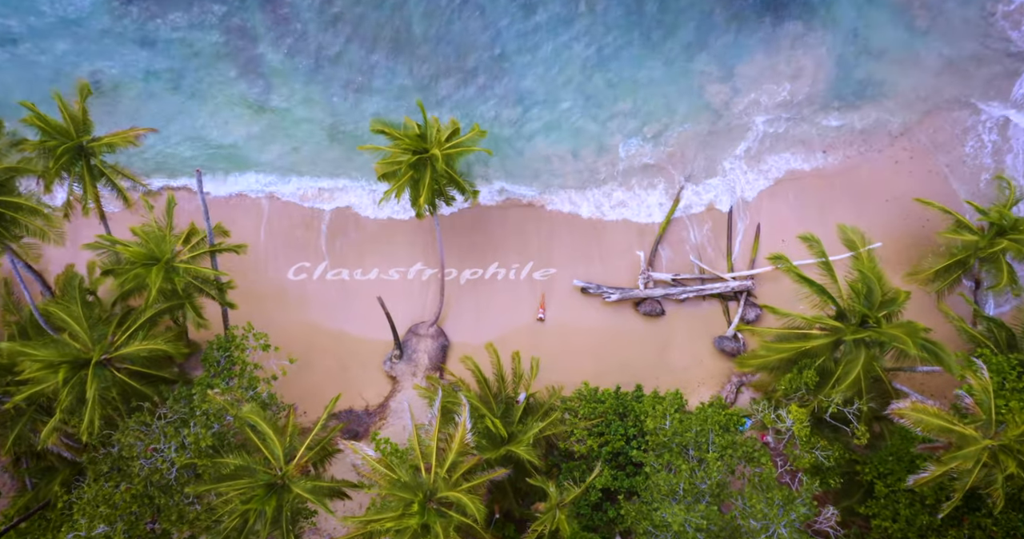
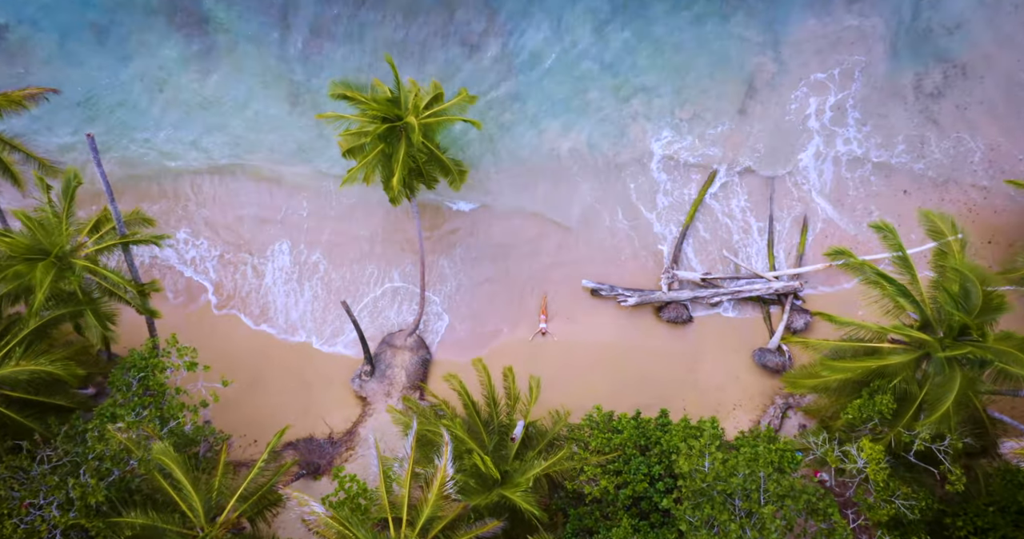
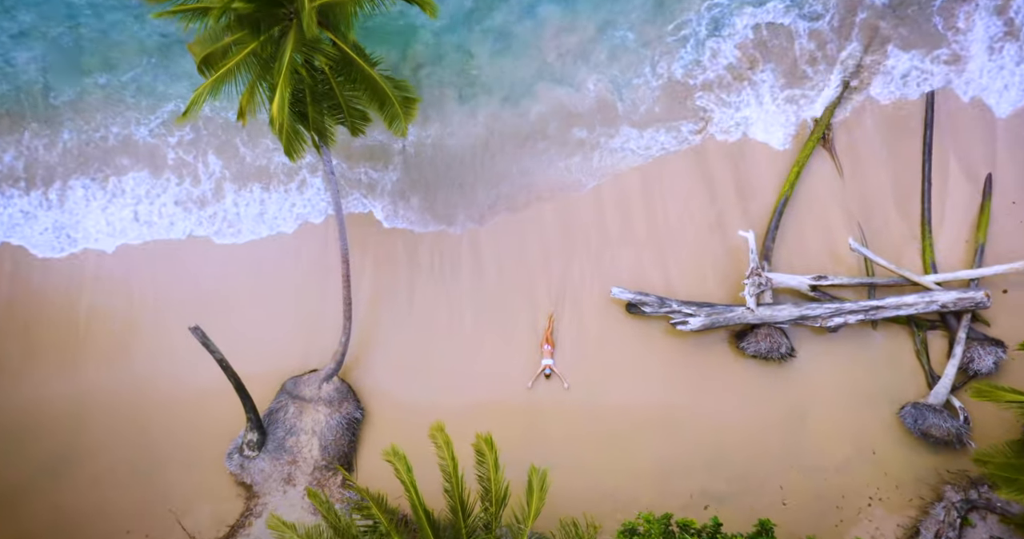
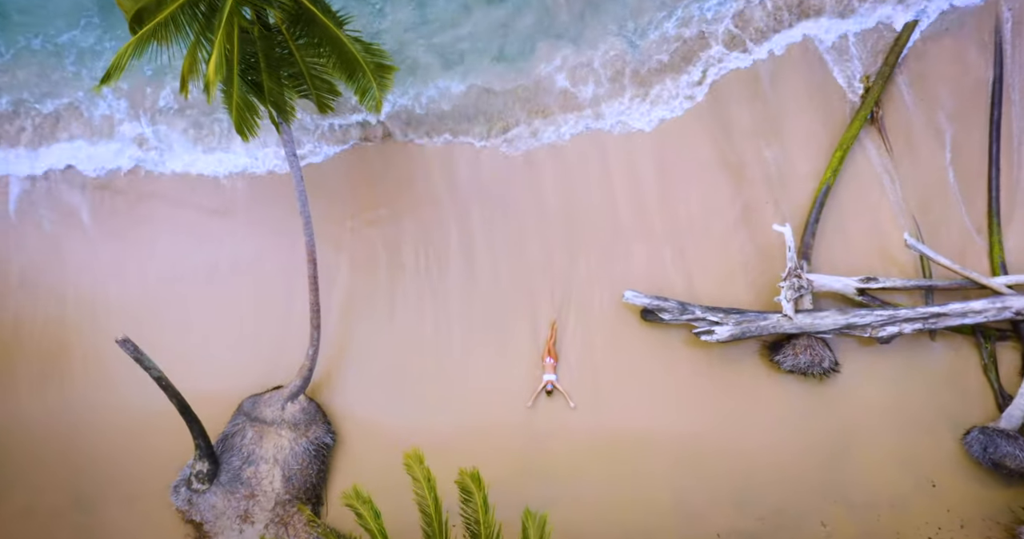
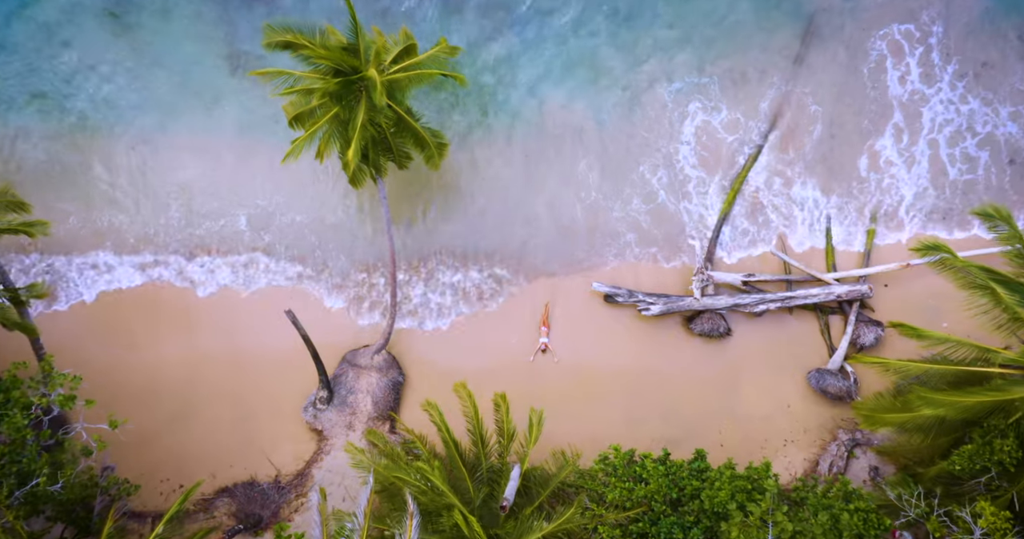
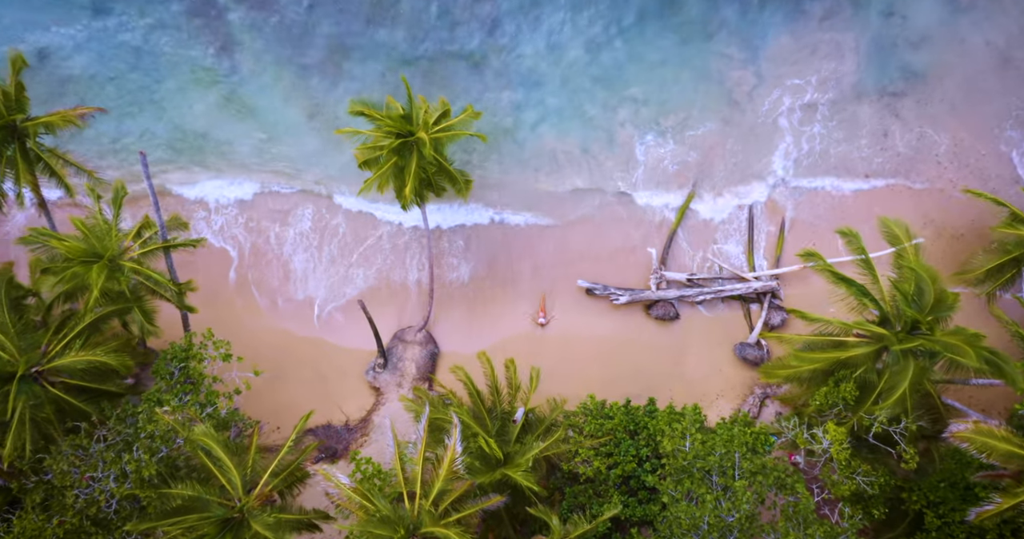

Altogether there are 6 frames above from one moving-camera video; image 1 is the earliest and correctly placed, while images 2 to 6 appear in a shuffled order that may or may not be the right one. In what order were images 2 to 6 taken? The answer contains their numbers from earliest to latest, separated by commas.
6, 2, 5, 3, 4
